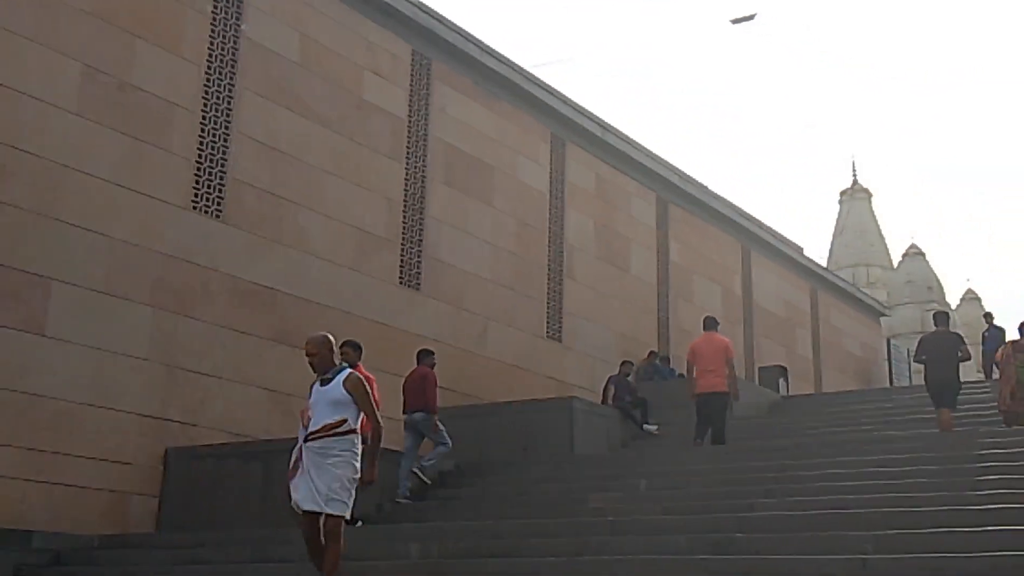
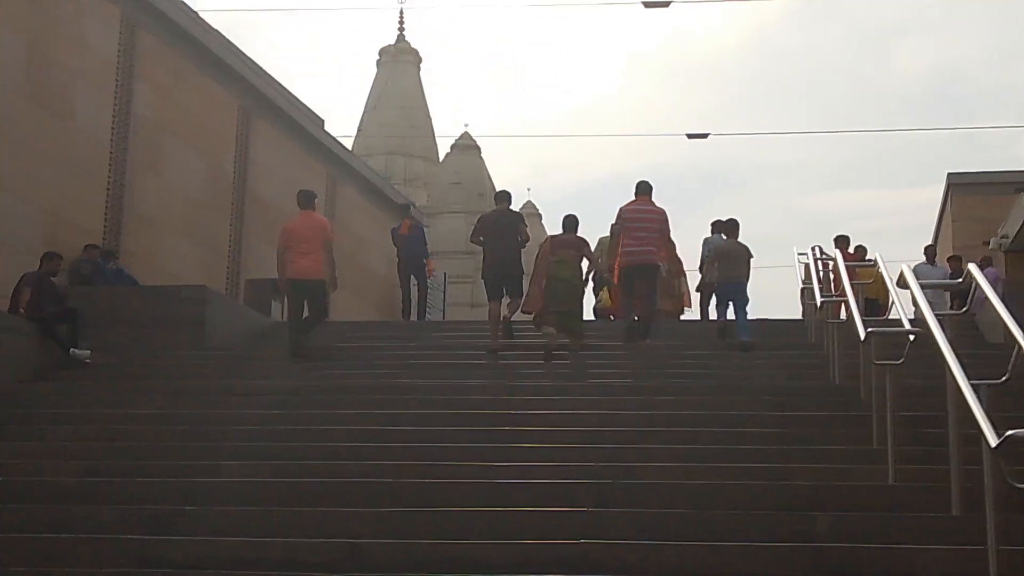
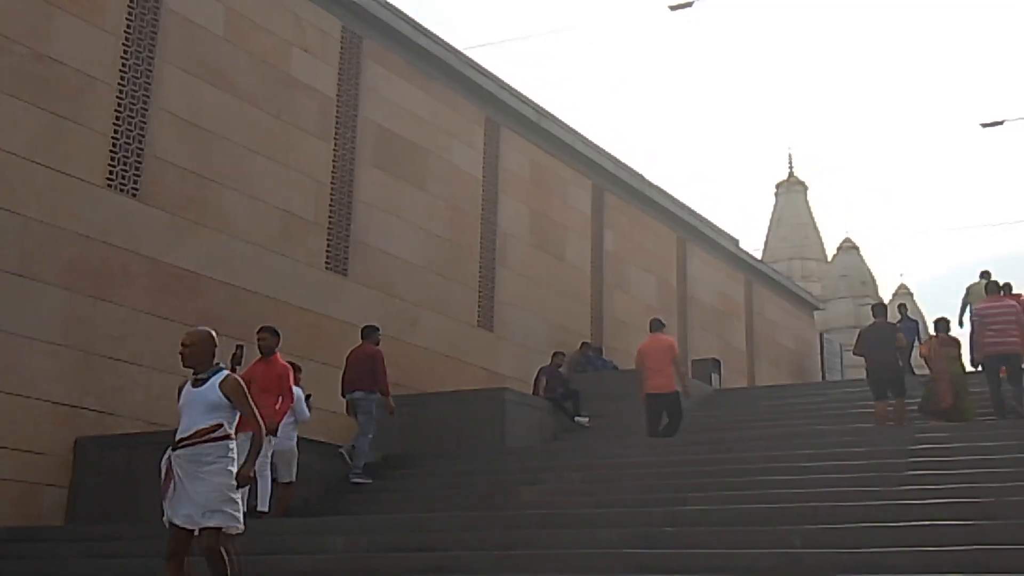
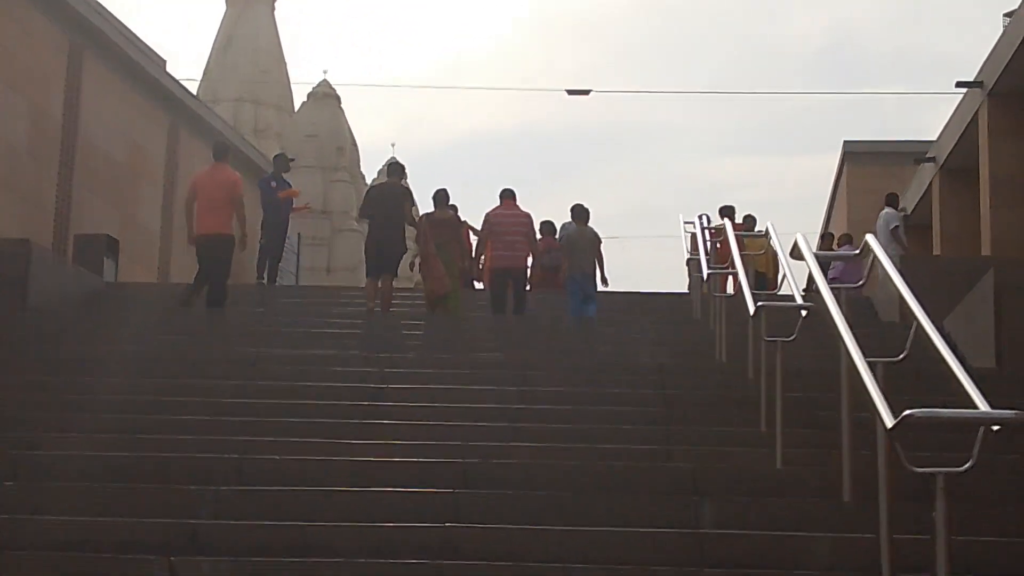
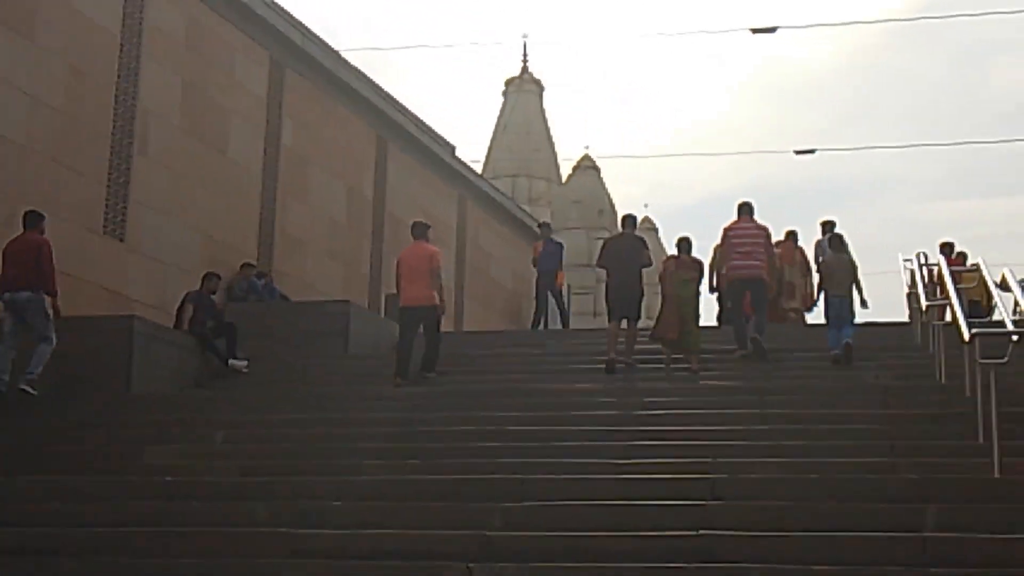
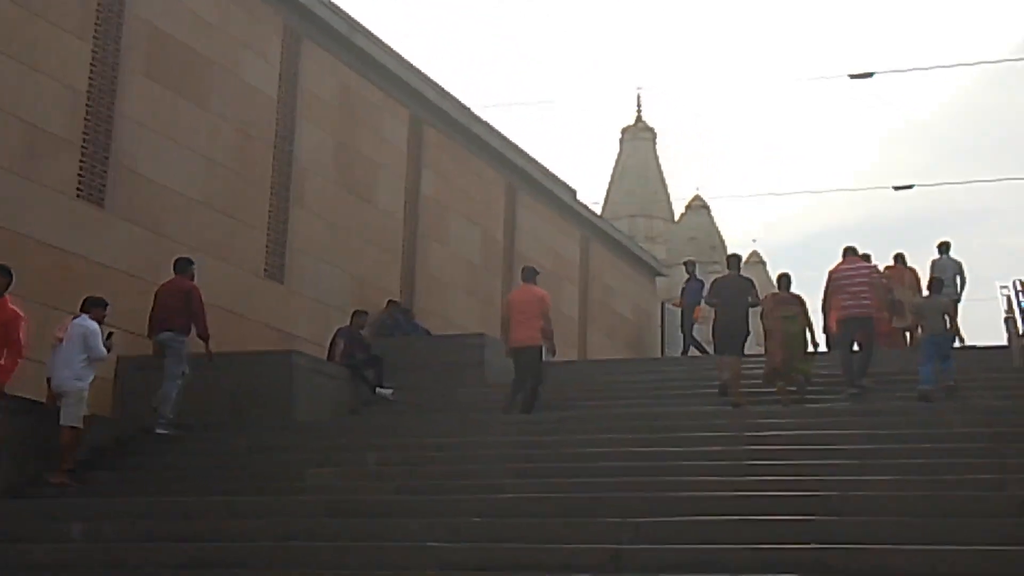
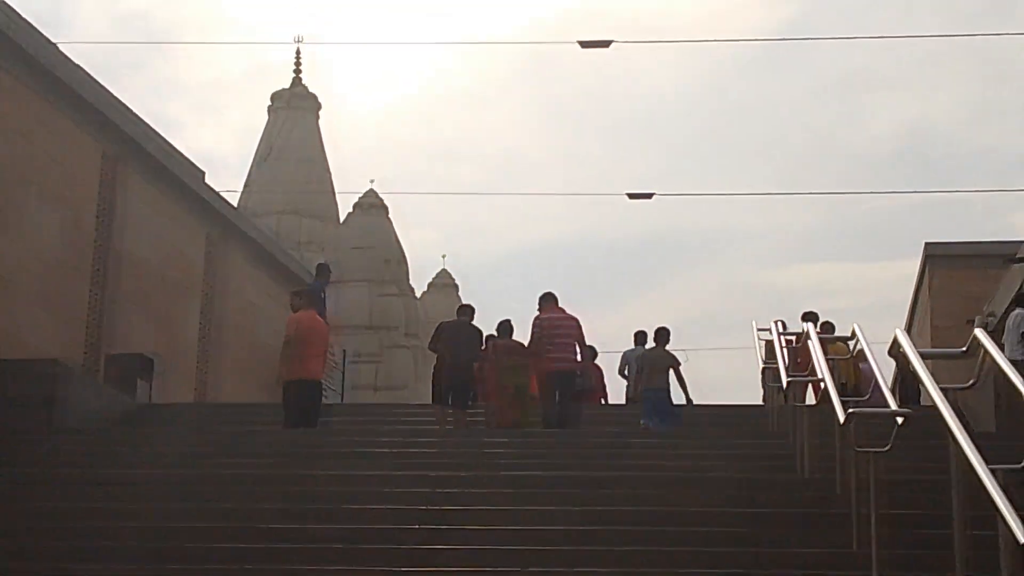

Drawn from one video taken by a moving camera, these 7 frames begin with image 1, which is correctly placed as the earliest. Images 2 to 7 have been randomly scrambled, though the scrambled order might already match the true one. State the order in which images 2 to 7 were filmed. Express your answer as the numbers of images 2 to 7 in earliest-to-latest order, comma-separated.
3, 6, 5, 2, 4, 7
